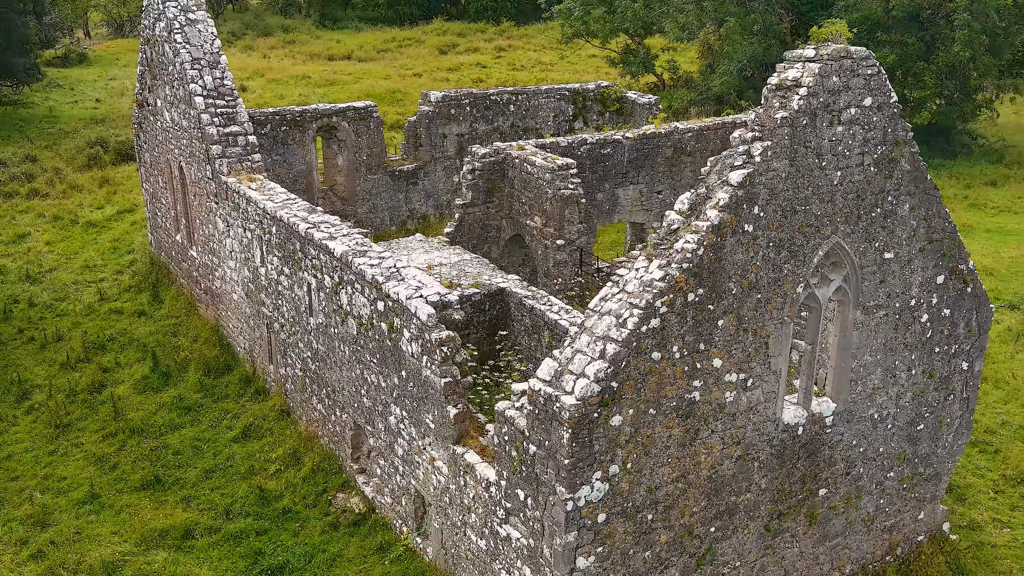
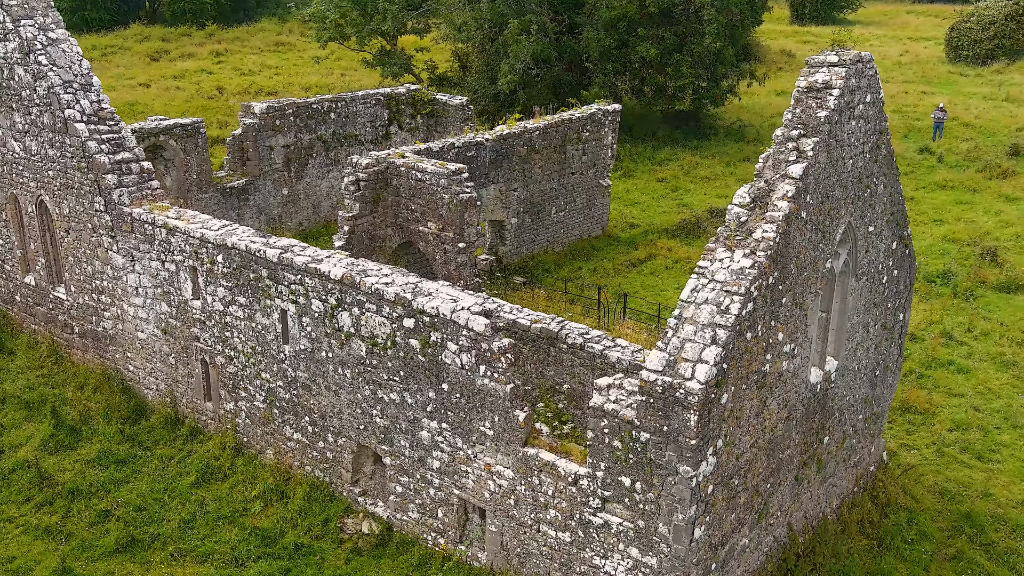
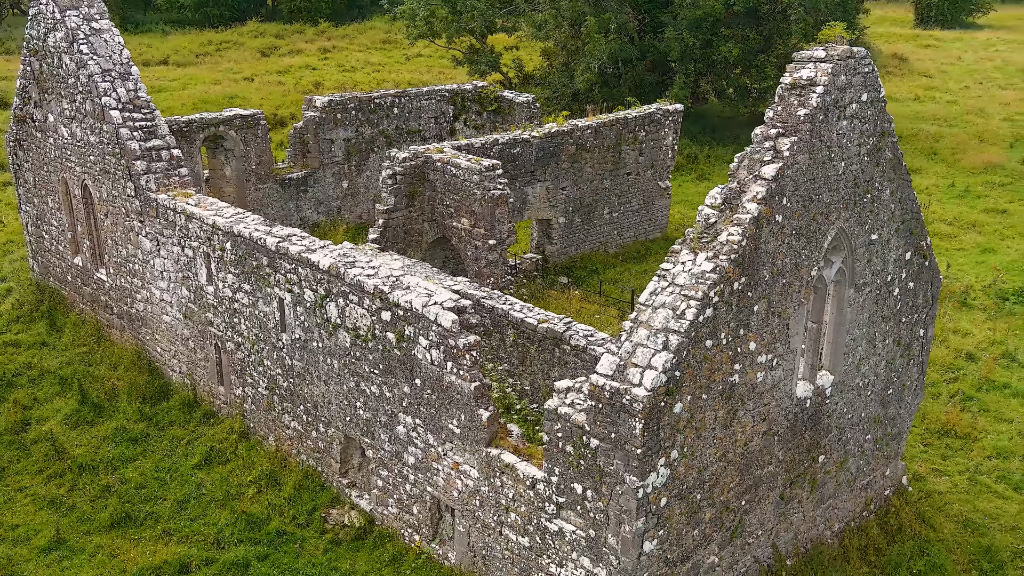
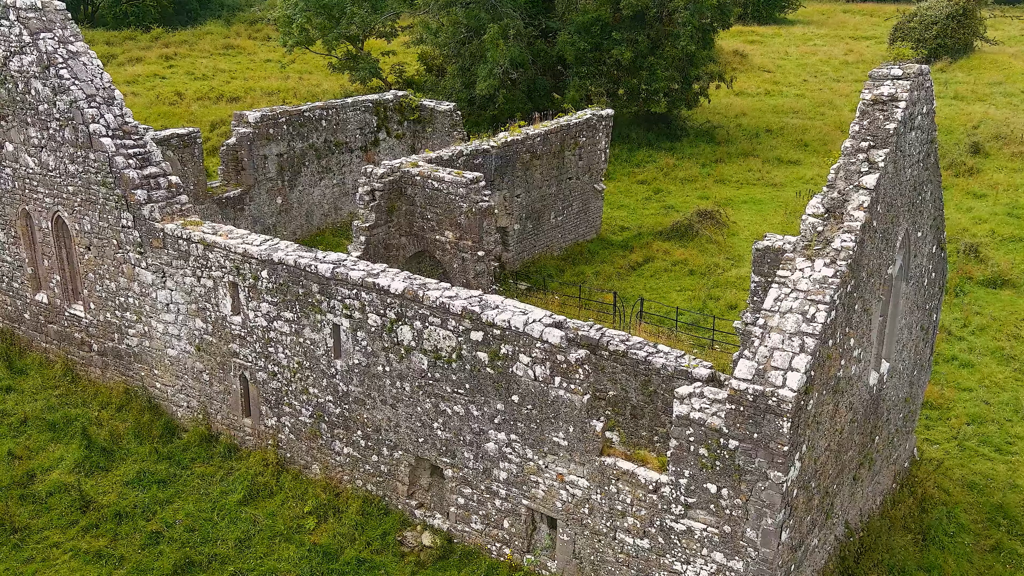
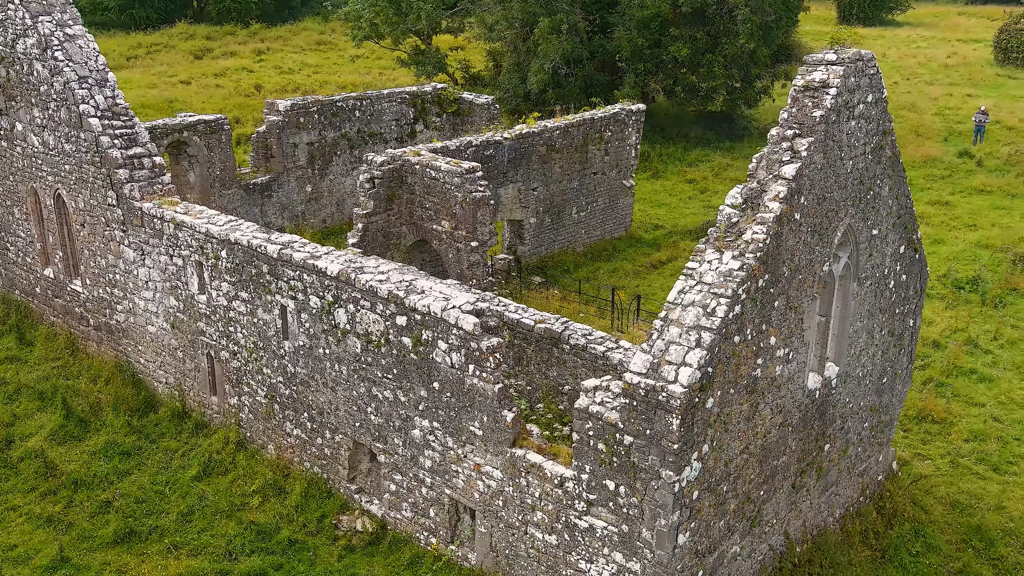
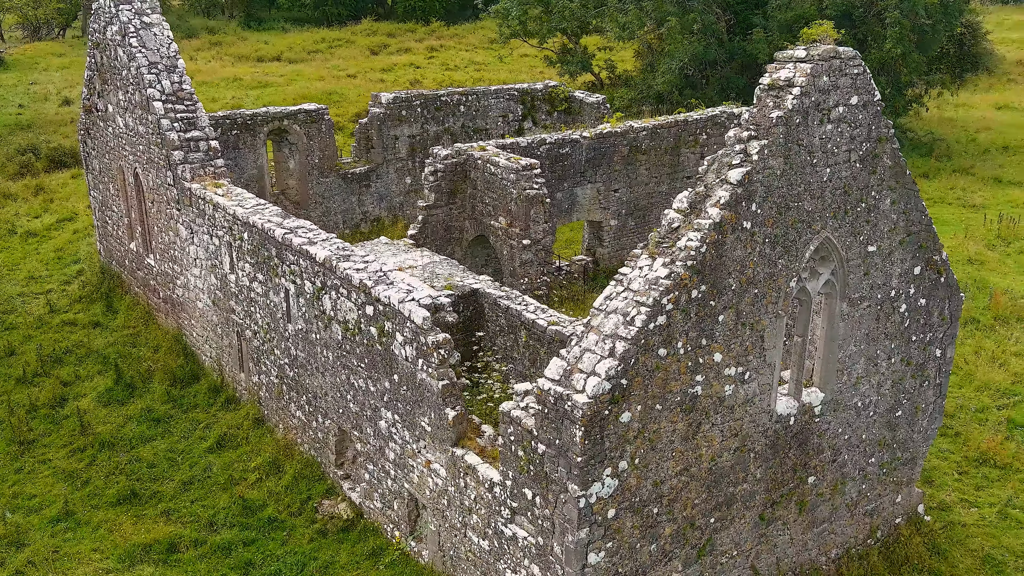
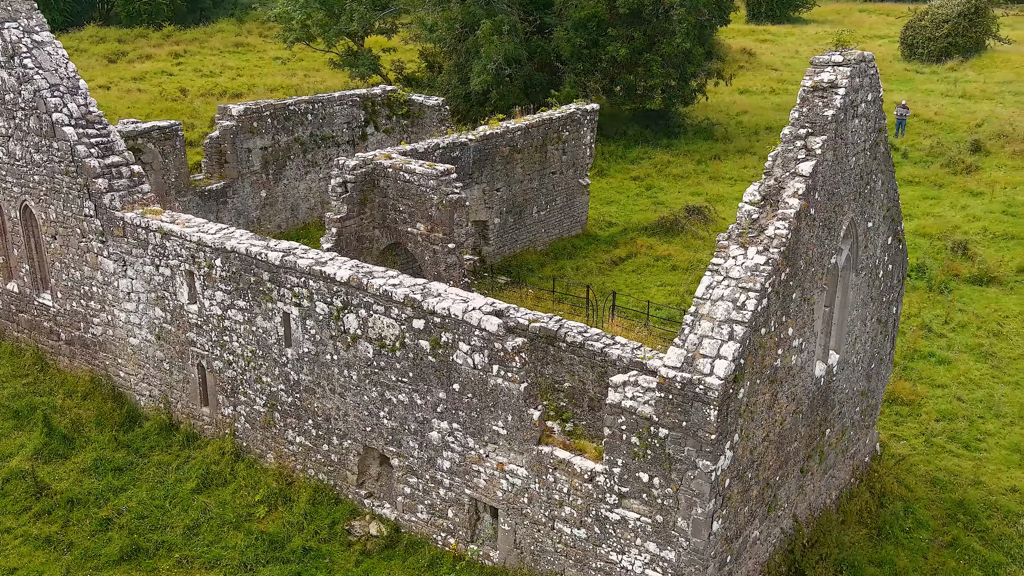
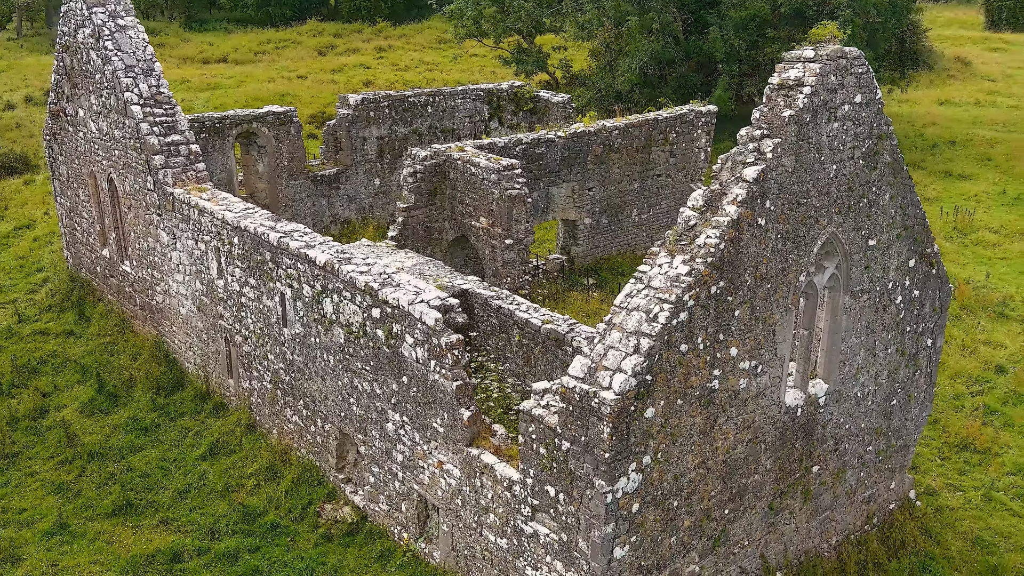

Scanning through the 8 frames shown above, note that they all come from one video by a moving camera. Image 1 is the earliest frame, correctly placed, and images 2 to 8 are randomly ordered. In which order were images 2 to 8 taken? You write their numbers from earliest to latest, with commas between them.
6, 8, 3, 5, 2, 7, 4
